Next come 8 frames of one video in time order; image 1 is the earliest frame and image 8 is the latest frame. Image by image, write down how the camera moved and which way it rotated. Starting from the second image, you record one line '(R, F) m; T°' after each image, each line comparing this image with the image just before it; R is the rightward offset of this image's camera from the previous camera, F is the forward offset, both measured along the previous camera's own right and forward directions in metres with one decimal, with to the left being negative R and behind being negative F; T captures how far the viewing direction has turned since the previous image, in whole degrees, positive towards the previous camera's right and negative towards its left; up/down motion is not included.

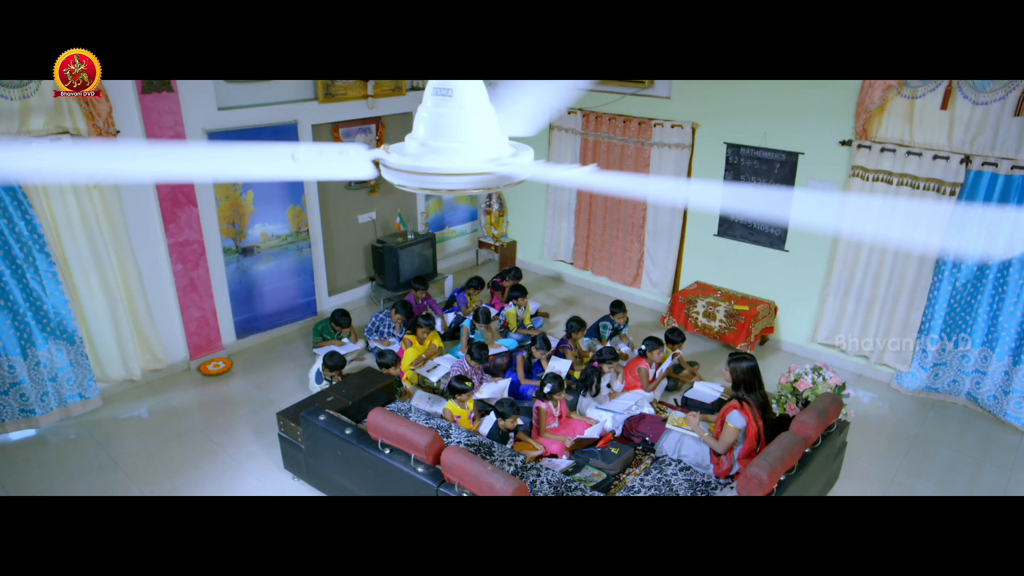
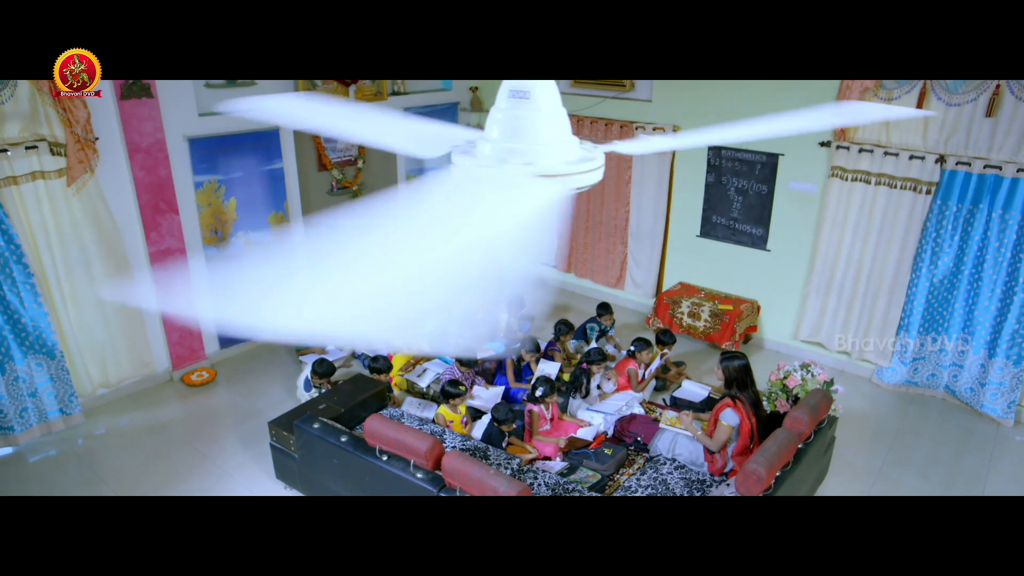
(-0.1, 0.0) m; +2°
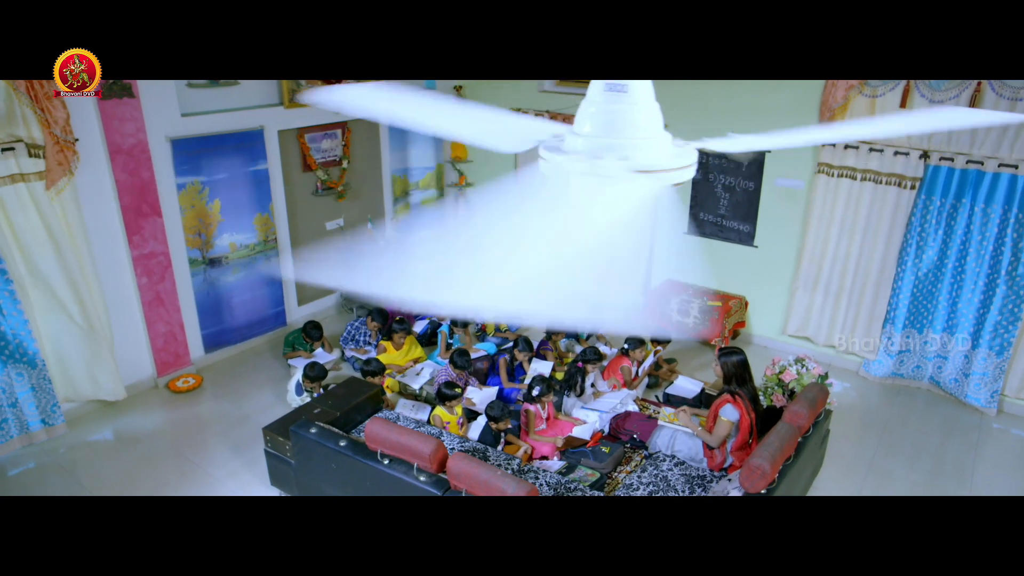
(-0.1, 0.0) m; +2°
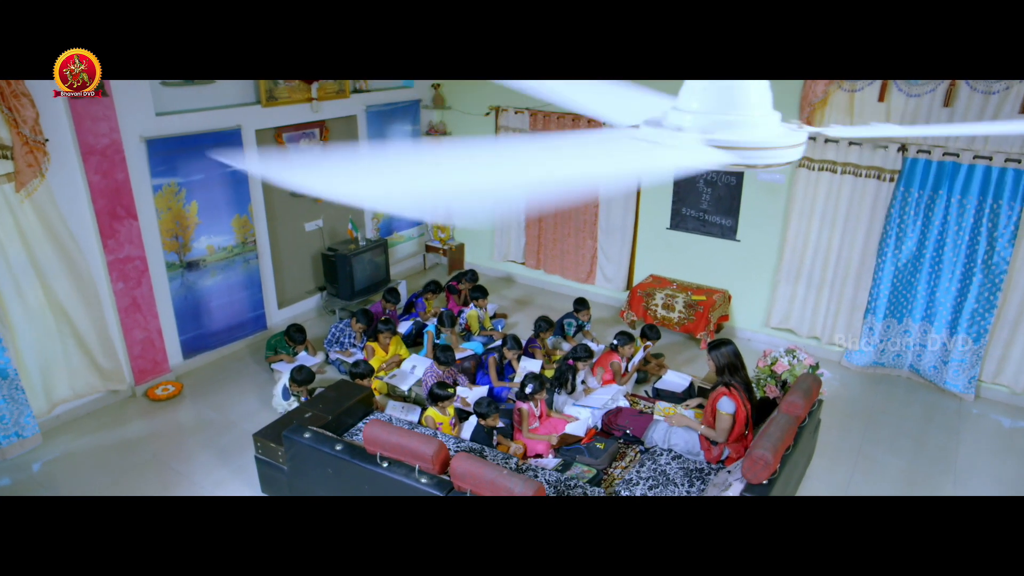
(-0.2, 0.0) m; +3°
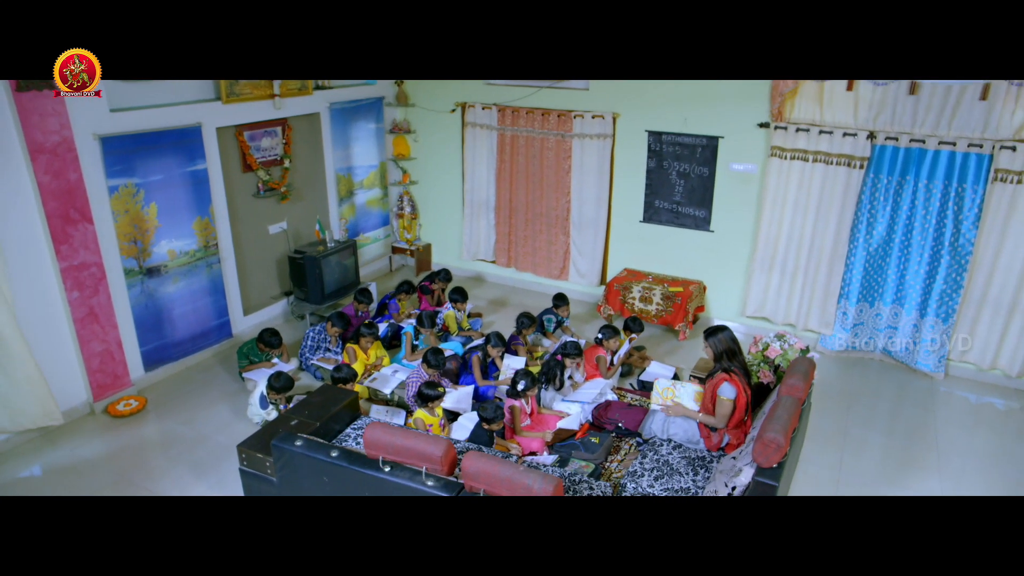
(-0.3, +0.1) m; +5°
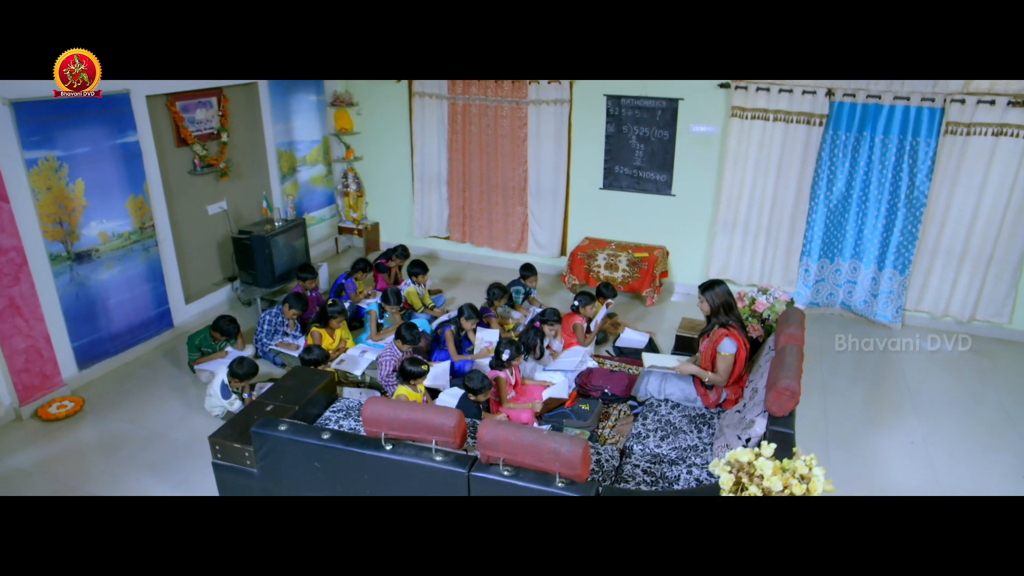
(-0.4, +0.2) m; +7°
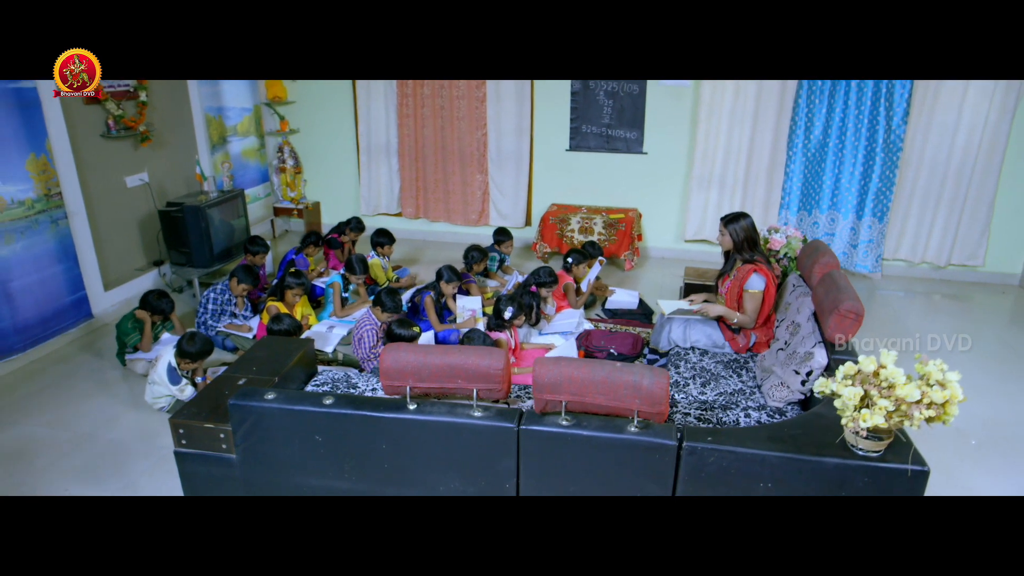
(-0.5, +0.6) m; +7°
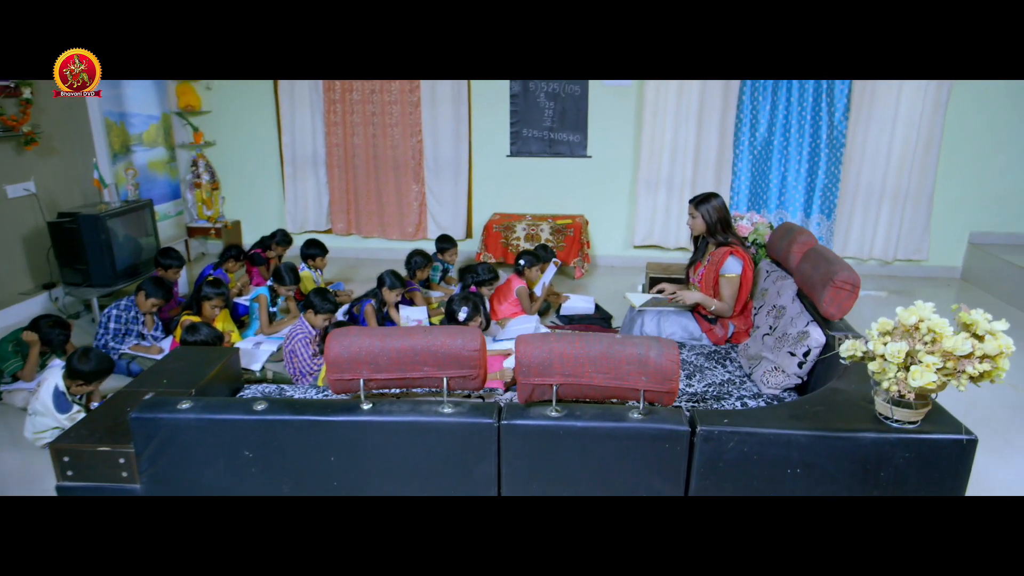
(-0.1, +0.4) m; +6°
